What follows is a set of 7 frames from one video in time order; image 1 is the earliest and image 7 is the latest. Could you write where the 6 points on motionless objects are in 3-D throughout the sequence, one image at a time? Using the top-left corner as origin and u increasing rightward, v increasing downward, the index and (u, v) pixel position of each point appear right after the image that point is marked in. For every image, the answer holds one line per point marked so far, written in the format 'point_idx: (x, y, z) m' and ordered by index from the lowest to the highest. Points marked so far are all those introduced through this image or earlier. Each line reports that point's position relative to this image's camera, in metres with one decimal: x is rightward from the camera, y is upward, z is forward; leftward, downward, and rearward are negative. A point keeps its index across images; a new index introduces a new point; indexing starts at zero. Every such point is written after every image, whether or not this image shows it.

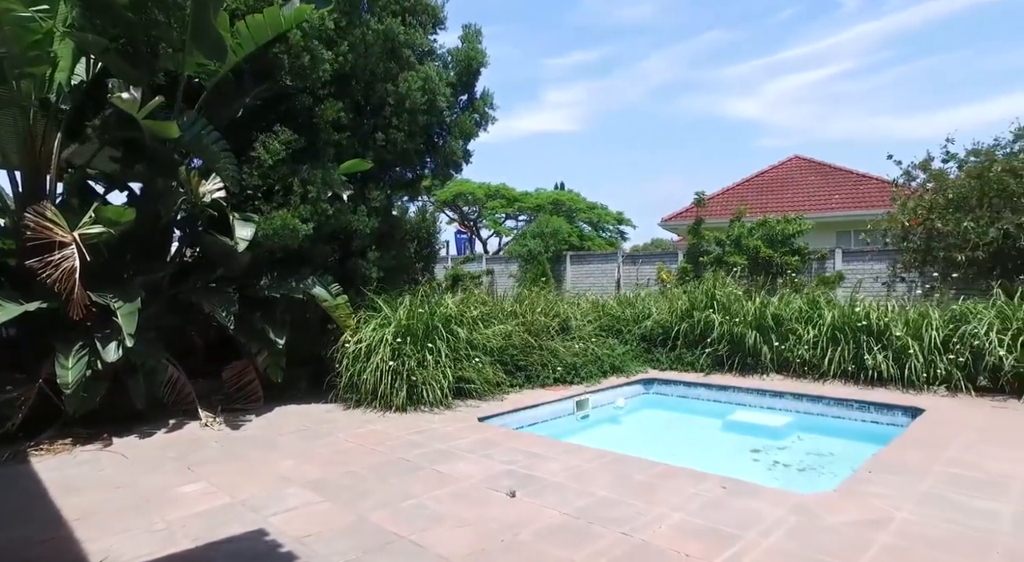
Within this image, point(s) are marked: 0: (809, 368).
0: (+3.4, -1.0, +7.3) m
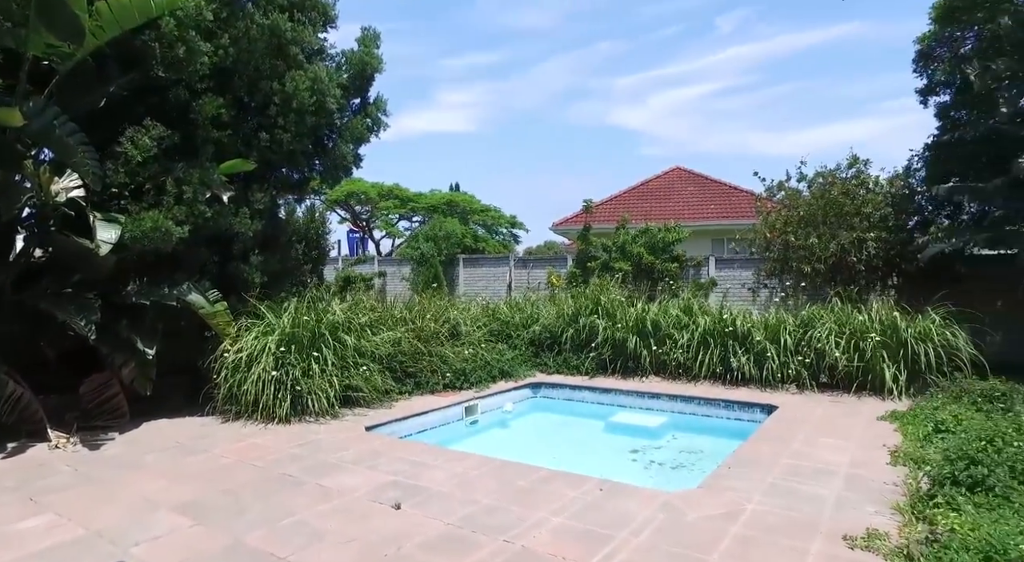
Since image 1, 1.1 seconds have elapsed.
0: (+2.1, -1.1, +7.9) m
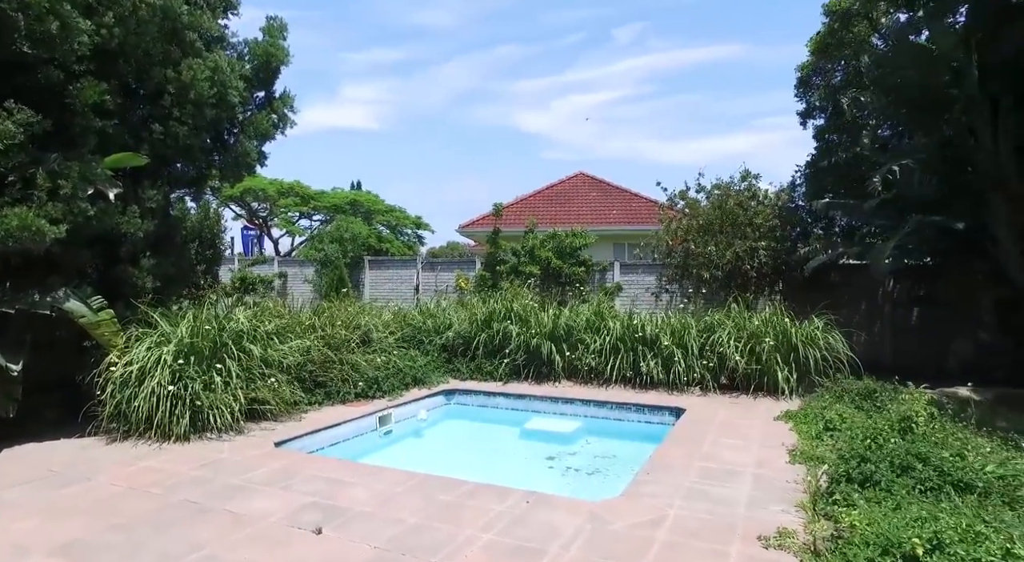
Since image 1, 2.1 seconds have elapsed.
0: (+1.0, -1.2, +8.0) m
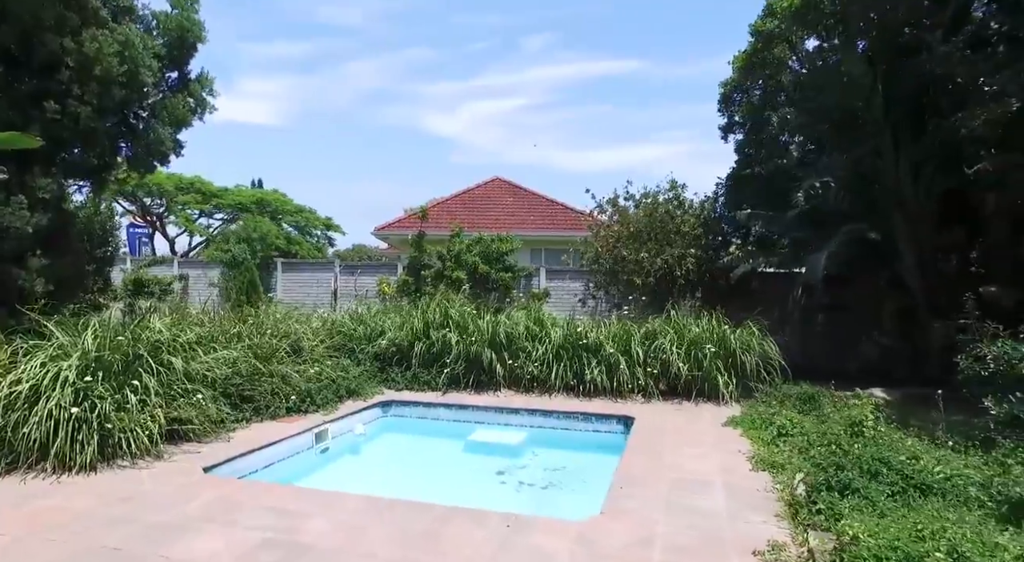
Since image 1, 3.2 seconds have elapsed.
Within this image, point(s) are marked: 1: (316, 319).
0: (+0.3, -1.2, +7.8) m
1: (-2.5, -0.5, +8.4) m
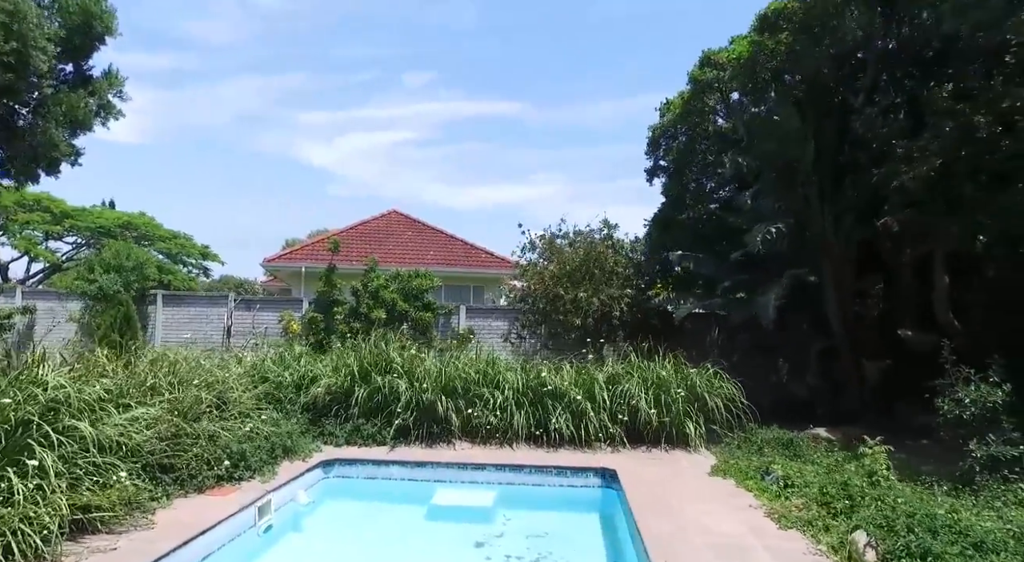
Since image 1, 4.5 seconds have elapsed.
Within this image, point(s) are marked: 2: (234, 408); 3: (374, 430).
0: (-0.2, -1.7, +7.1) m
1: (-3.1, -0.9, +7.1) m
2: (-2.6, -1.1, +6.0) m
3: (-1.5, -1.6, +6.9) m
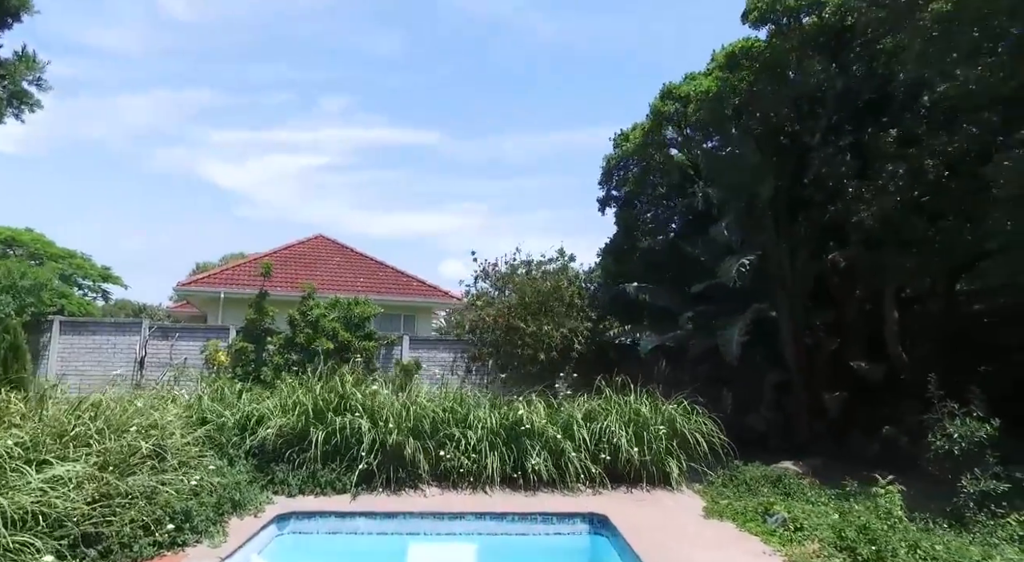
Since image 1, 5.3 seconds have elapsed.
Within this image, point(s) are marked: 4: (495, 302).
0: (-0.4, -1.9, +6.4) m
1: (-3.3, -1.1, +6.1) m
2: (-2.7, -1.3, +5.0) m
3: (-1.7, -1.8, +6.1) m
4: (-0.4, -0.3, +10.7) m
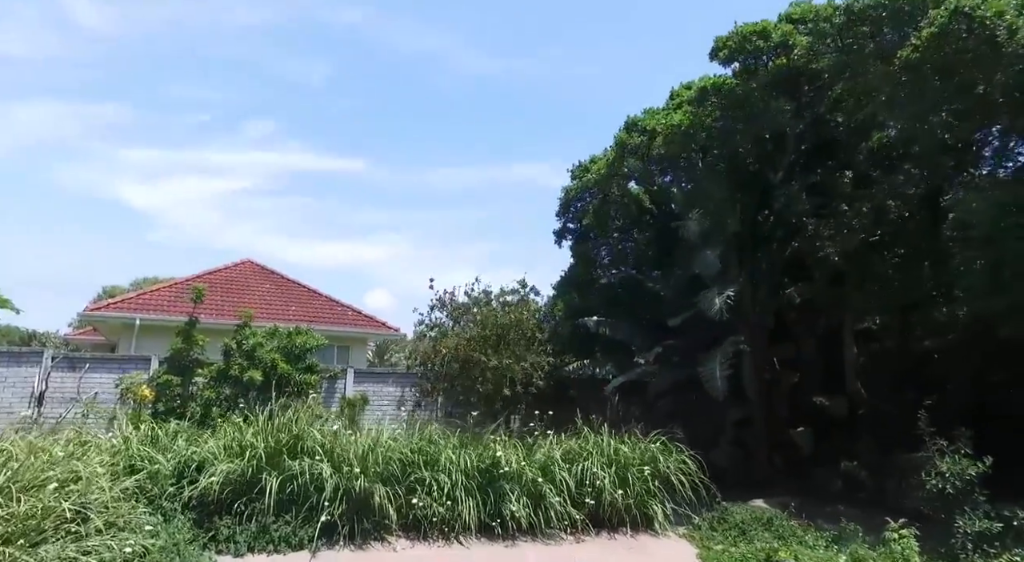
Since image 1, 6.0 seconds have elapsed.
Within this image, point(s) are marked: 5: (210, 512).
0: (-0.6, -2.2, +5.8) m
1: (-3.4, -1.3, +5.1) m
2: (-2.6, -1.5, +4.2) m
3: (-1.9, -2.0, +5.3) m
4: (-1.1, -0.7, +10.1) m
5: (-2.6, -1.9, +5.4) m
